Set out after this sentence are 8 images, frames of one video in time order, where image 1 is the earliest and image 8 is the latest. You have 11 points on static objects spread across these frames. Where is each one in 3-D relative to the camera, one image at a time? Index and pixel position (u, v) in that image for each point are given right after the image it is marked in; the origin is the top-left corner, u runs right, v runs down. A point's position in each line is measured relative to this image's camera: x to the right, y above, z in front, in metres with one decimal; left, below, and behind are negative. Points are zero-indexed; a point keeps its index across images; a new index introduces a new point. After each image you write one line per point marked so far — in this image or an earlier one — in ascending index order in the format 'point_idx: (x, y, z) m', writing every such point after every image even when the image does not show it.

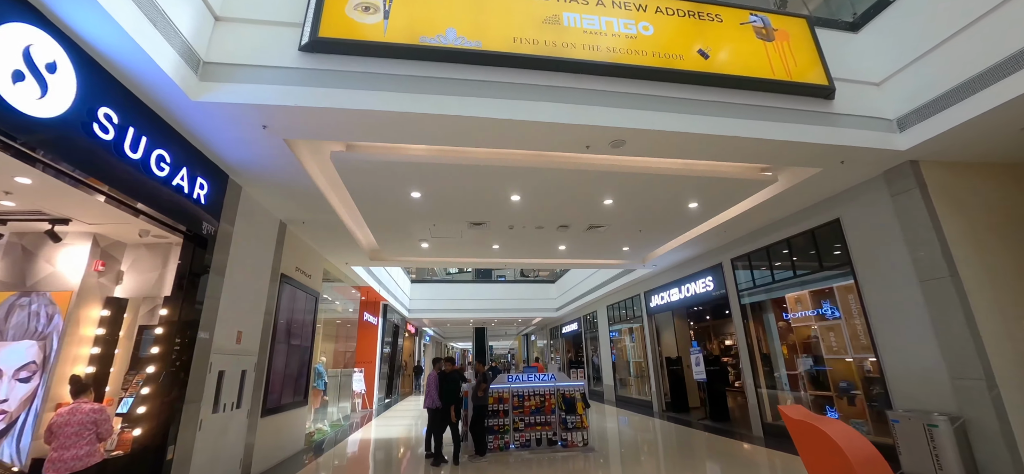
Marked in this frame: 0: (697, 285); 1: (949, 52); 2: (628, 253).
0: (+3.6, -0.9, +8.0) m
1: (+4.2, +1.8, +3.8) m
2: (+2.2, -0.3, +7.6) m
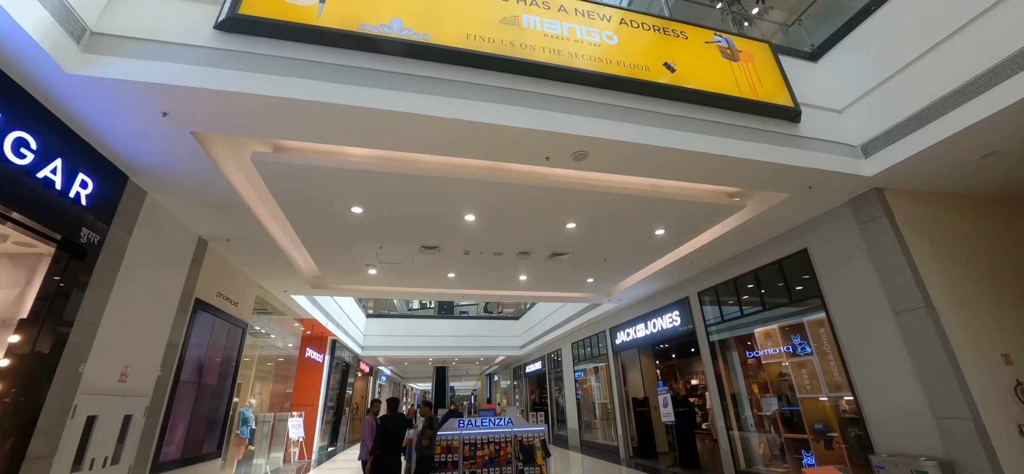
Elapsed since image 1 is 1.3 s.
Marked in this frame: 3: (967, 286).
0: (+2.9, -1.6, +7.6) m
1: (+3.8, +1.5, +3.8) m
2: (+1.4, -0.8, +7.2) m
3: (+4.4, -0.5, +3.9) m
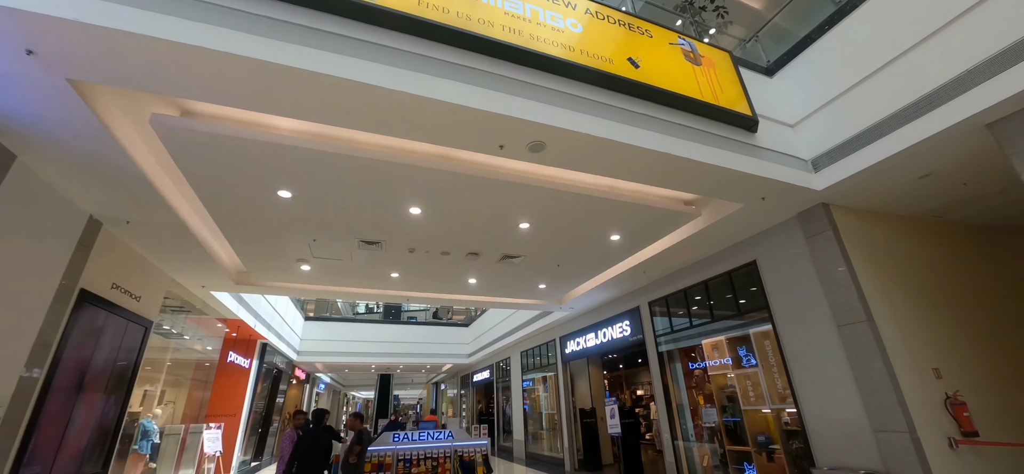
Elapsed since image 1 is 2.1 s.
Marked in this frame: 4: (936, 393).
0: (+1.9, -1.7, +7.5) m
1: (+3.4, +1.3, +3.9) m
2: (+0.6, -0.9, +7.0) m
3: (+3.9, -0.6, +4.0) m
4: (+3.9, -1.4, +3.7) m
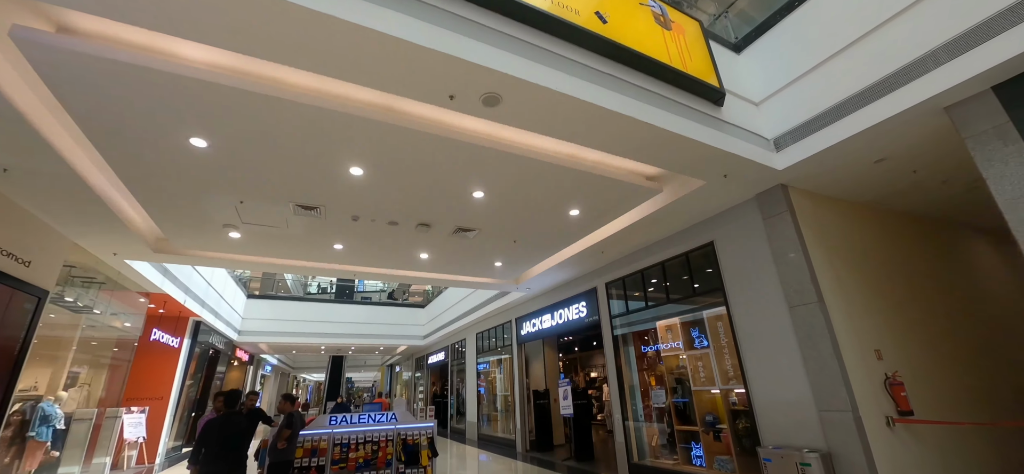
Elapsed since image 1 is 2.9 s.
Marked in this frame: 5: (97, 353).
0: (+1.1, -1.4, +7.4) m
1: (+3.0, +1.5, +3.8) m
2: (-0.2, -0.5, +6.7) m
3: (+3.4, -0.5, +4.1) m
4: (+3.4, -1.3, +3.7) m
5: (-7.6, -2.1, +7.3) m
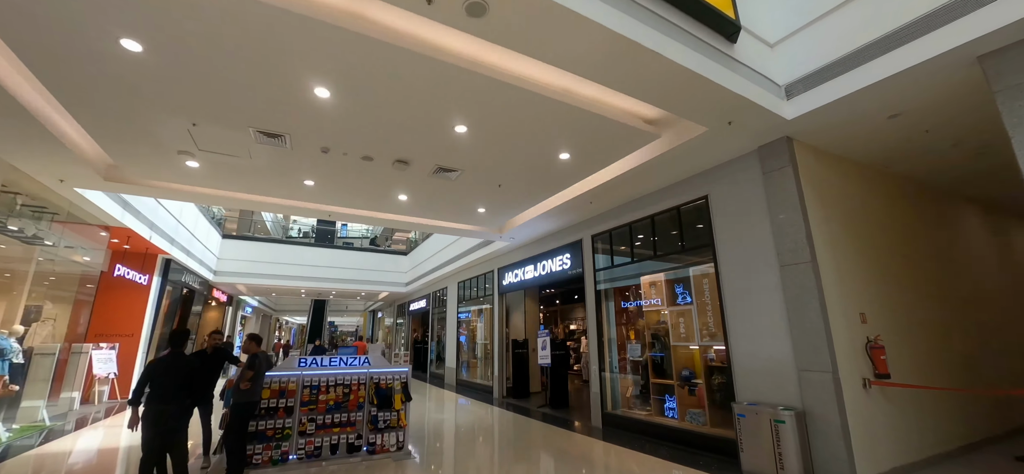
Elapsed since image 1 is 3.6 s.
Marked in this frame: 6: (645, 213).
0: (+0.7, -0.5, +7.3) m
1: (+2.9, +1.9, +3.4) m
2: (-0.4, +0.3, +6.4) m
3: (+3.3, -0.1, +3.9) m
4: (+3.2, -0.9, +3.7) m
5: (-7.9, -0.8, +6.9) m
6: (+1.8, +0.3, +5.5) m
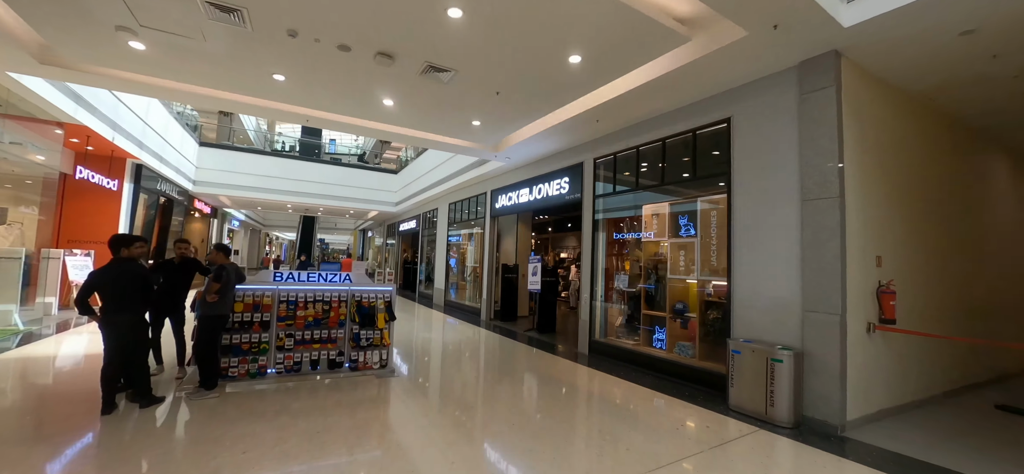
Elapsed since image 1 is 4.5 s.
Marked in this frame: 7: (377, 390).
0: (+0.6, +0.8, +6.9) m
1: (+3.0, +2.4, +2.7) m
2: (-0.5, +1.5, +5.9) m
3: (+3.2, +0.5, +3.6) m
4: (+3.1, -0.4, +3.5) m
5: (-8.0, +0.9, +6.4) m
6: (+1.8, +1.3, +5.0) m
7: (-1.3, -1.5, +3.9) m
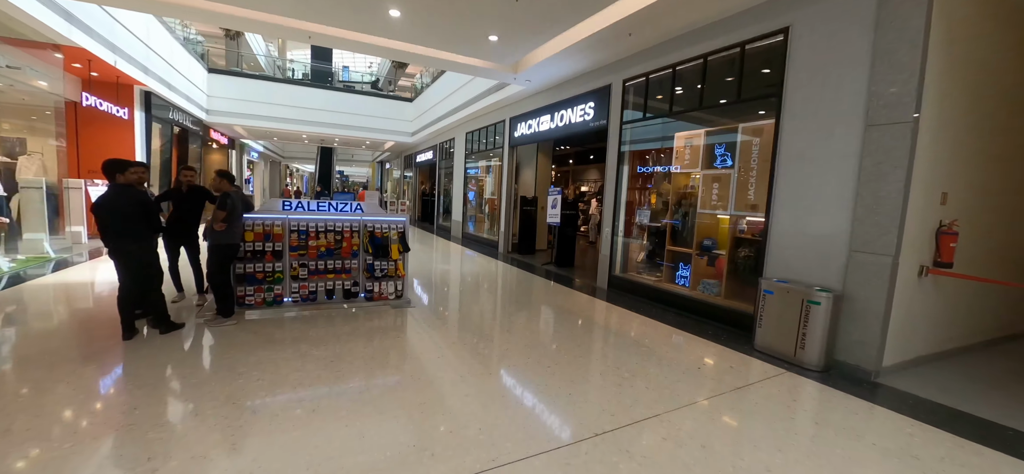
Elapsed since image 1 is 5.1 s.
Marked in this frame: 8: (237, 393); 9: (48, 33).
0: (+1.0, +1.9, +6.4) m
1: (+3.1, +2.7, +1.9) m
2: (-0.2, +2.5, +5.3) m
3: (+3.4, +1.0, +3.1) m
4: (+3.2, +0.2, +3.1) m
5: (-7.7, +2.0, +6.2) m
6: (+2.0, +2.0, +4.4) m
7: (-1.2, -0.8, +3.9) m
8: (-1.7, -1.0, +2.5) m
9: (-6.9, +3.2, +6.0) m
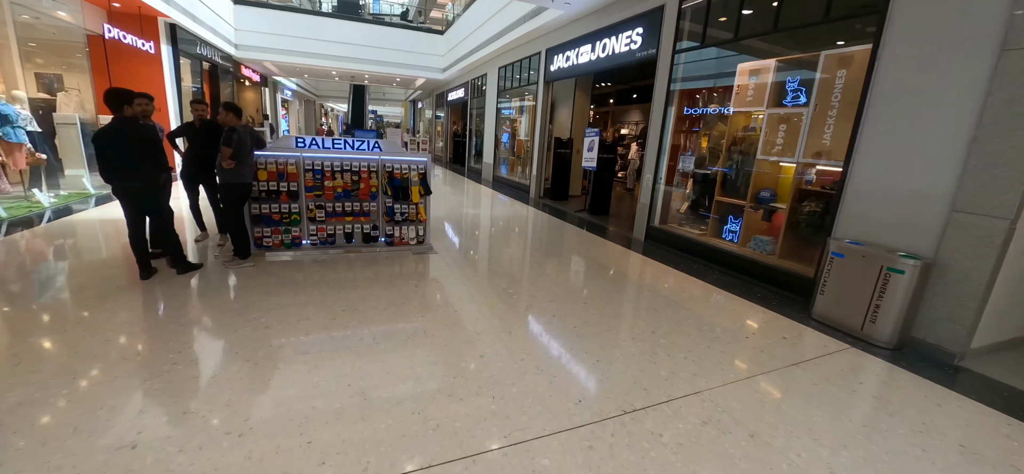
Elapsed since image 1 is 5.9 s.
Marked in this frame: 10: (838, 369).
0: (+1.5, +2.7, +5.6) m
1: (+3.2, +2.8, +0.9) m
2: (+0.2, +3.1, +4.6) m
3: (+3.6, +1.2, +2.3) m
4: (+3.4, +0.4, +2.4) m
5: (-7.2, +3.0, +6.2) m
6: (+2.4, +2.5, +3.6) m
7: (-0.9, -0.3, +3.8) m
8: (-1.6, -0.6, +2.5) m
9: (-6.4, +4.1, +5.7) m
10: (+2.0, -0.8, +2.4) m
